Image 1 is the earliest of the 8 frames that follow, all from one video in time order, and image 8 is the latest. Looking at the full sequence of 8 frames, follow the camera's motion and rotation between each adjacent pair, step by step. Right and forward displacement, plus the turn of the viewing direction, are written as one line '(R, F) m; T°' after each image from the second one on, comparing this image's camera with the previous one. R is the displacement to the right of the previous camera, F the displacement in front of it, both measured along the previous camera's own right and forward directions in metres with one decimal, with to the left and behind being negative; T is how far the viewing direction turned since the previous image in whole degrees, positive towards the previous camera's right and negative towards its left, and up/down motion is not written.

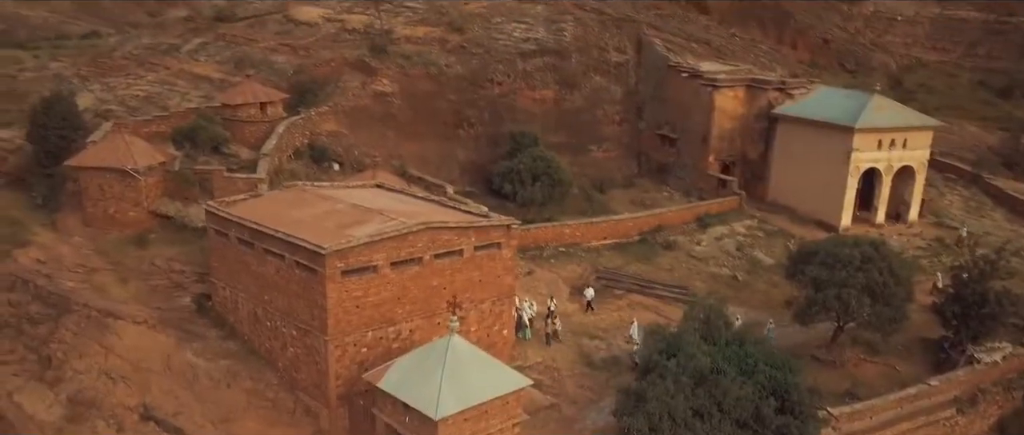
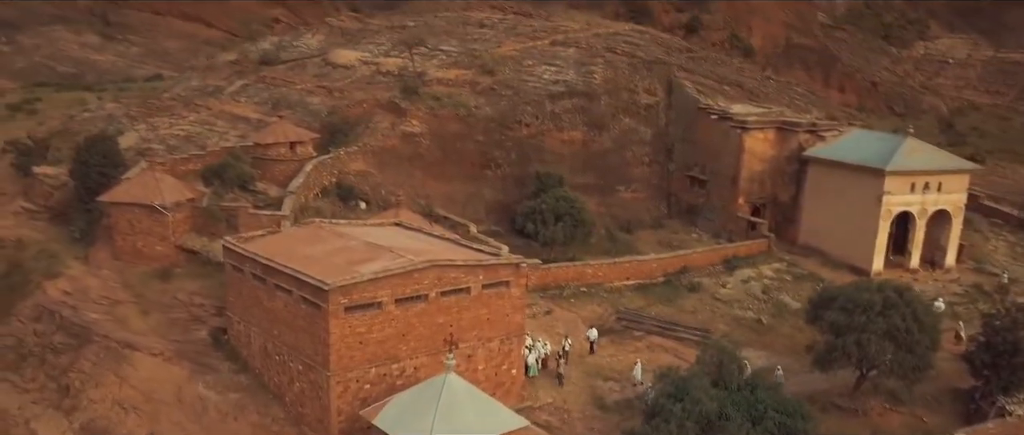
(+1.2, -0.1) m; -4°
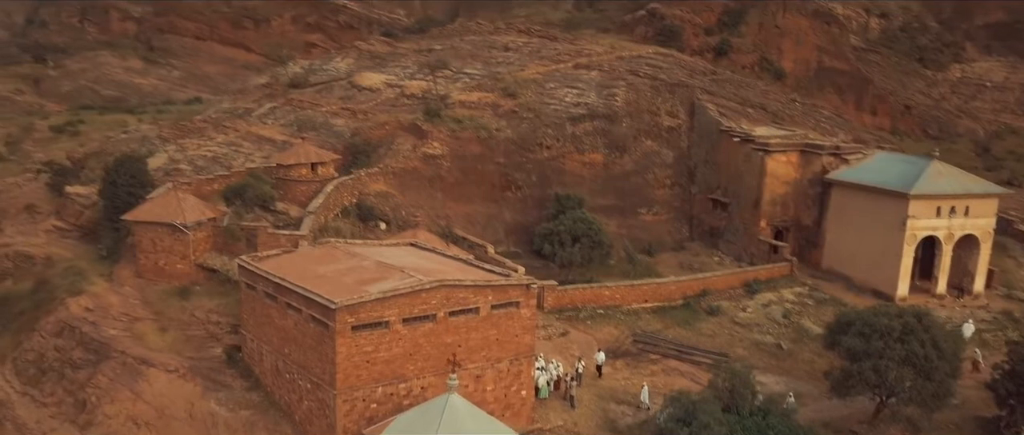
(+0.7, 0.0) m; -3°
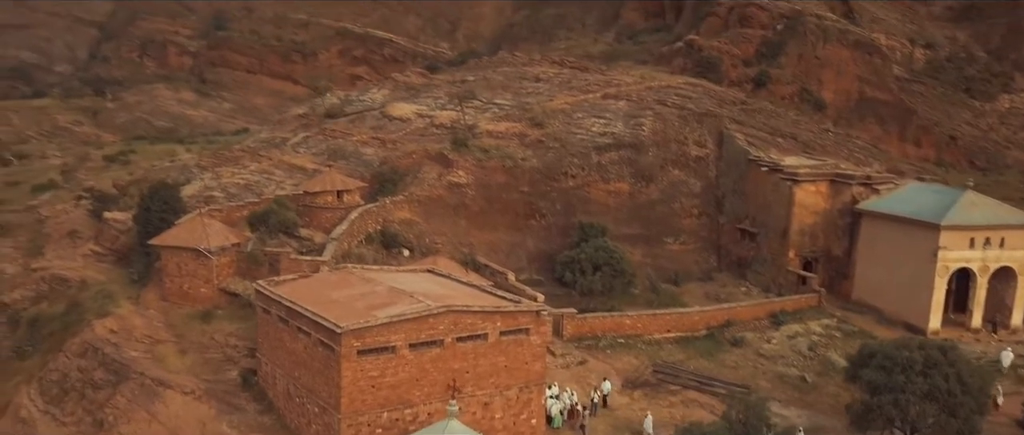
(+1.0, 0.0) m; -4°
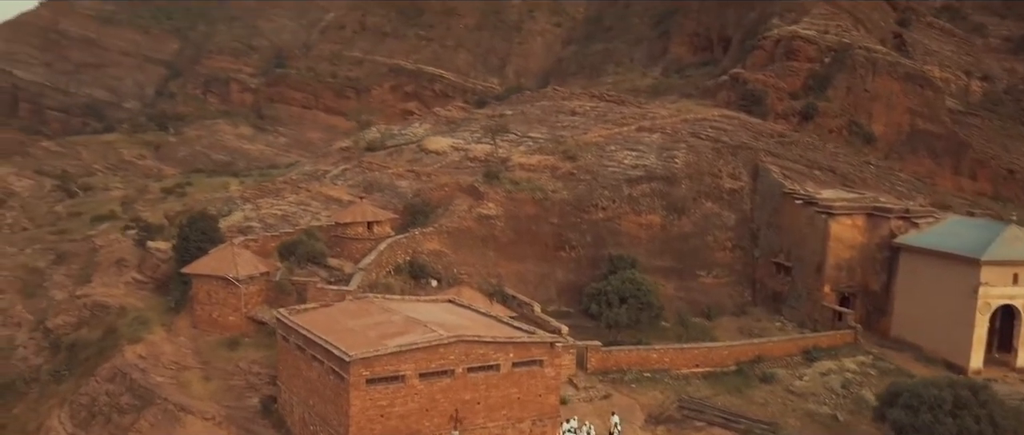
(+1.1, +0.1) m; -4°
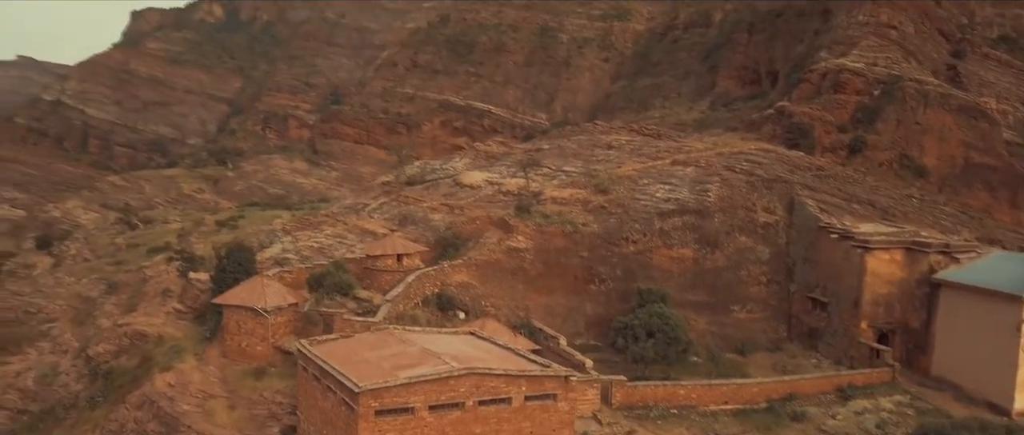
(+1.1, +0.1) m; -4°
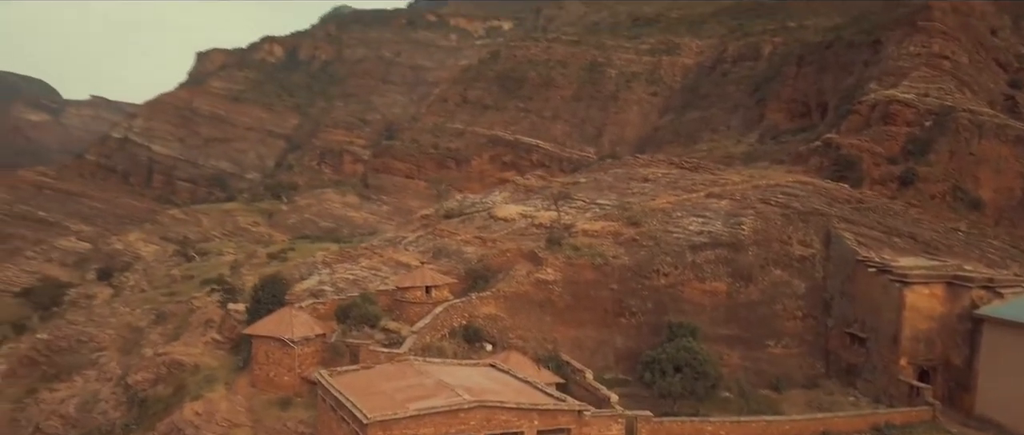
(+1.1, +0.2) m; -4°
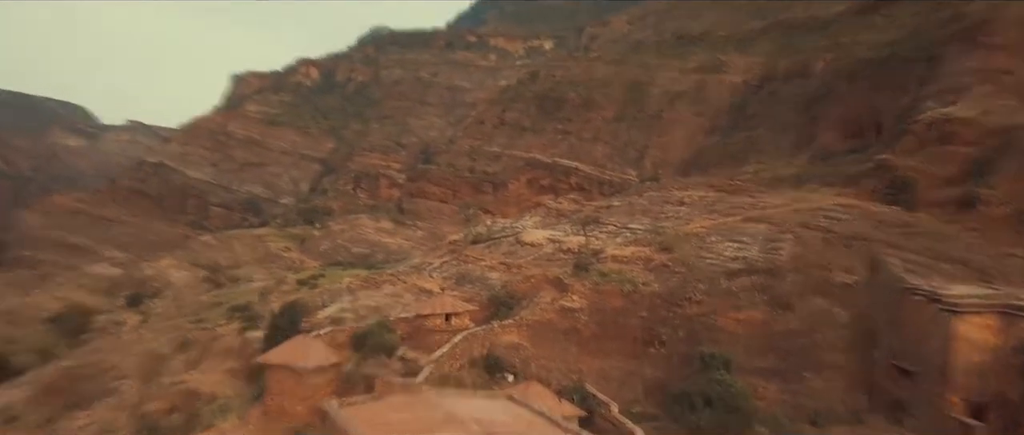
(+0.7, +1.0) m; -3°
